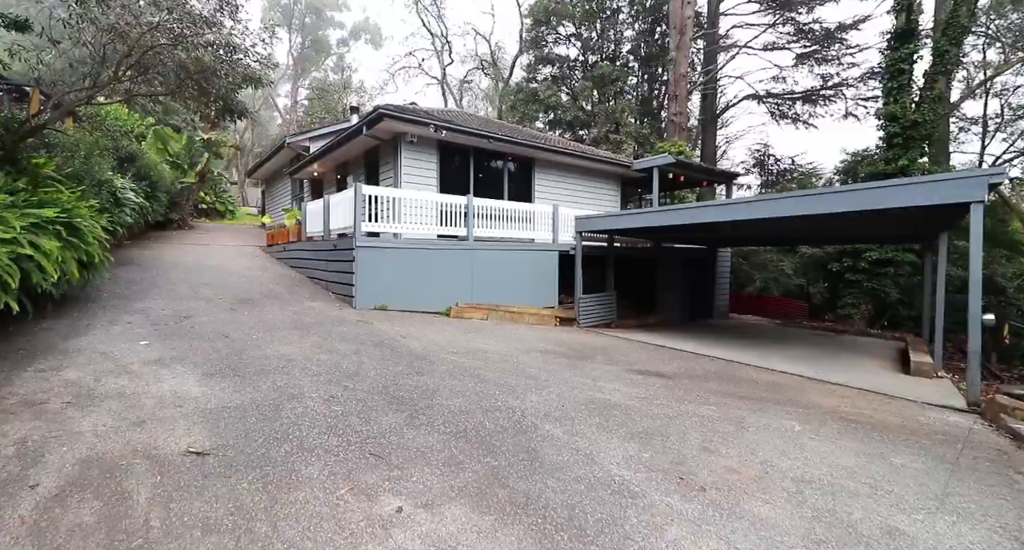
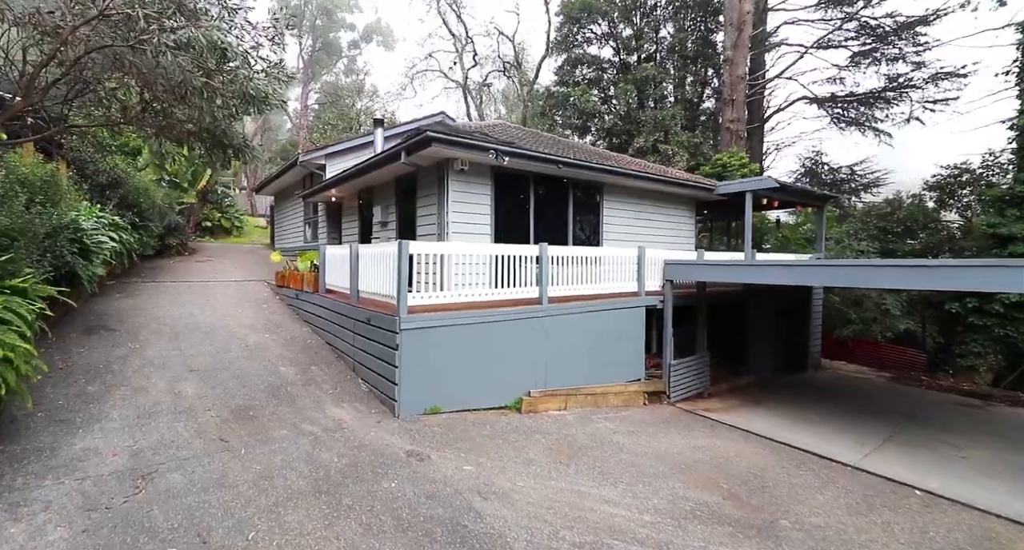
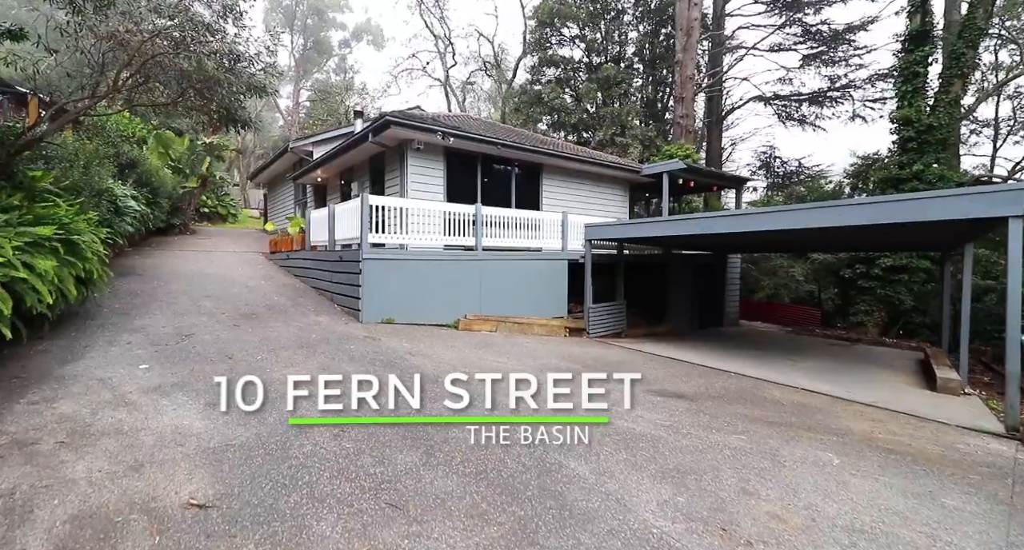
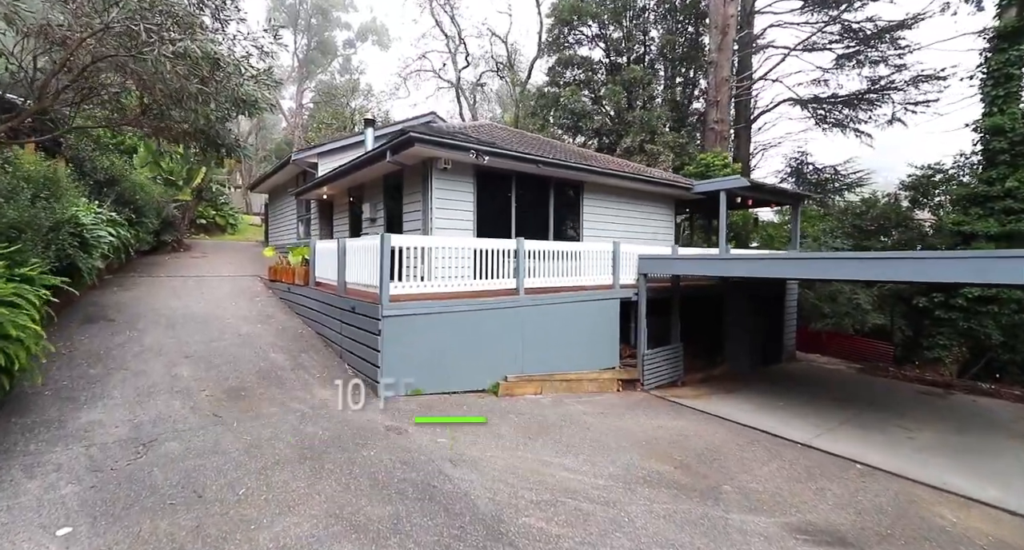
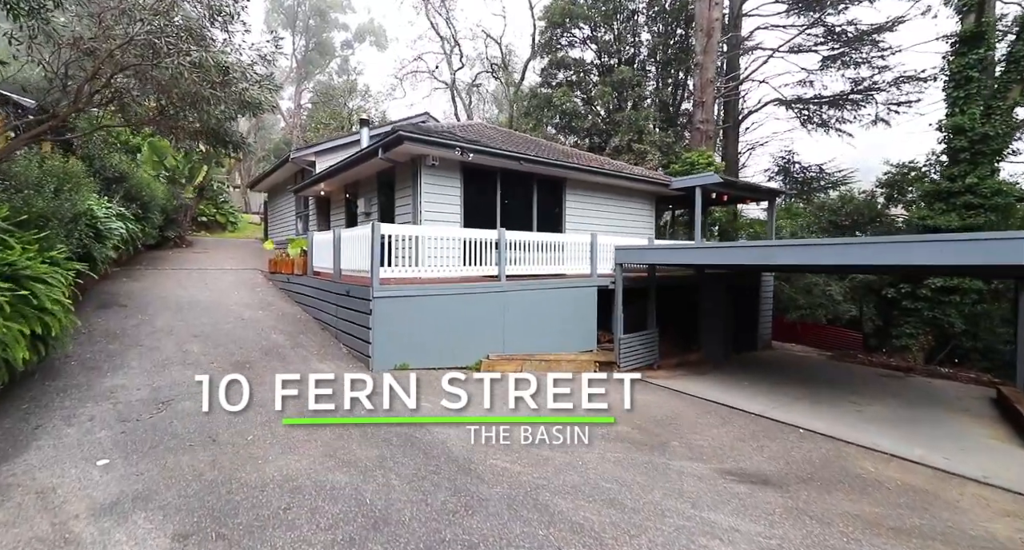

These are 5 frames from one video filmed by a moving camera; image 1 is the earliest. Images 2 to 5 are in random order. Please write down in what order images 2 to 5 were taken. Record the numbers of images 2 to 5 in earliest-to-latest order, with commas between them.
3, 5, 4, 2
